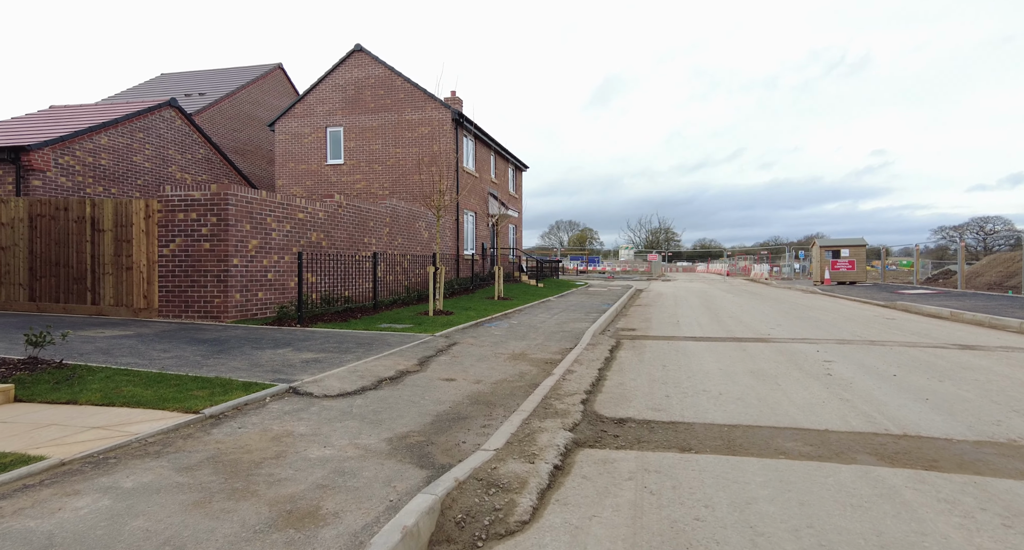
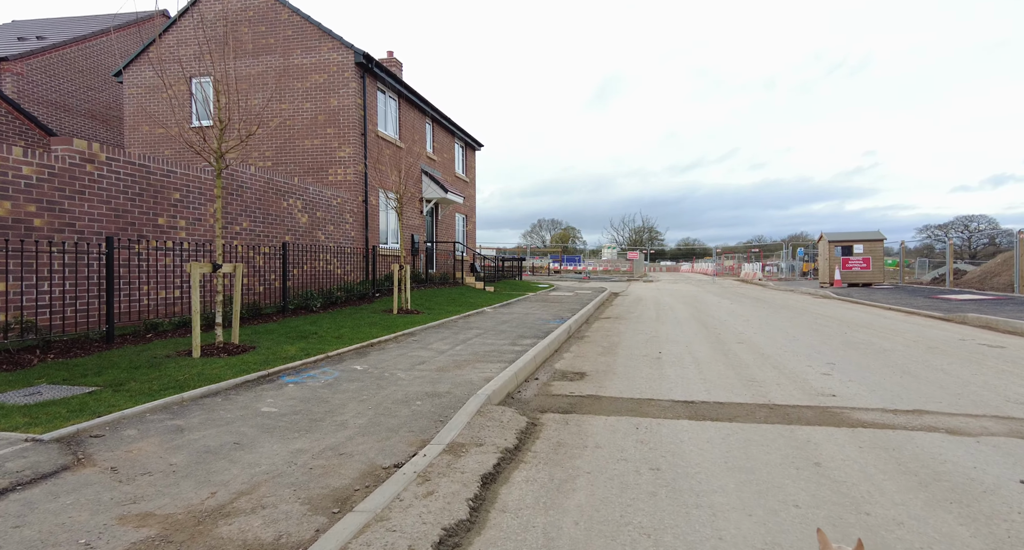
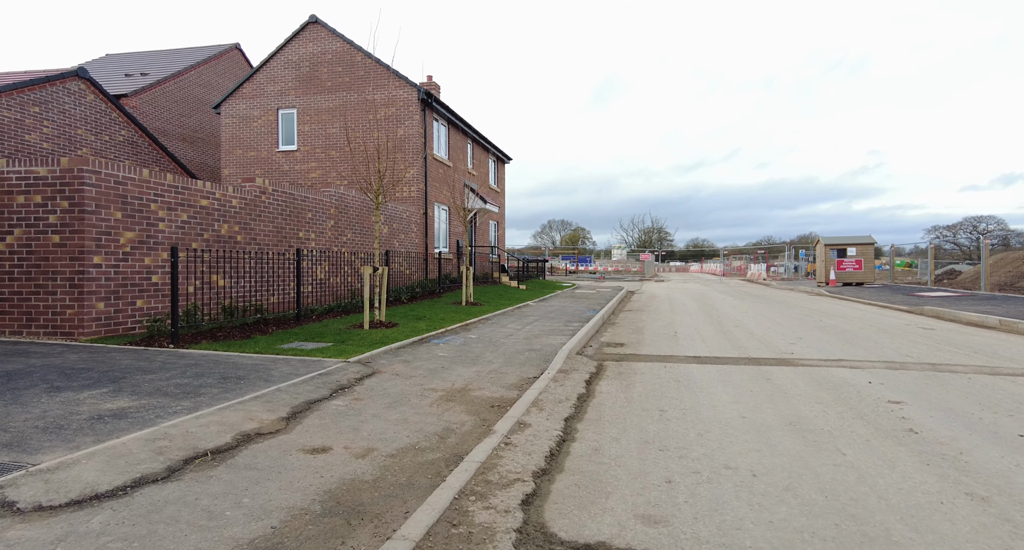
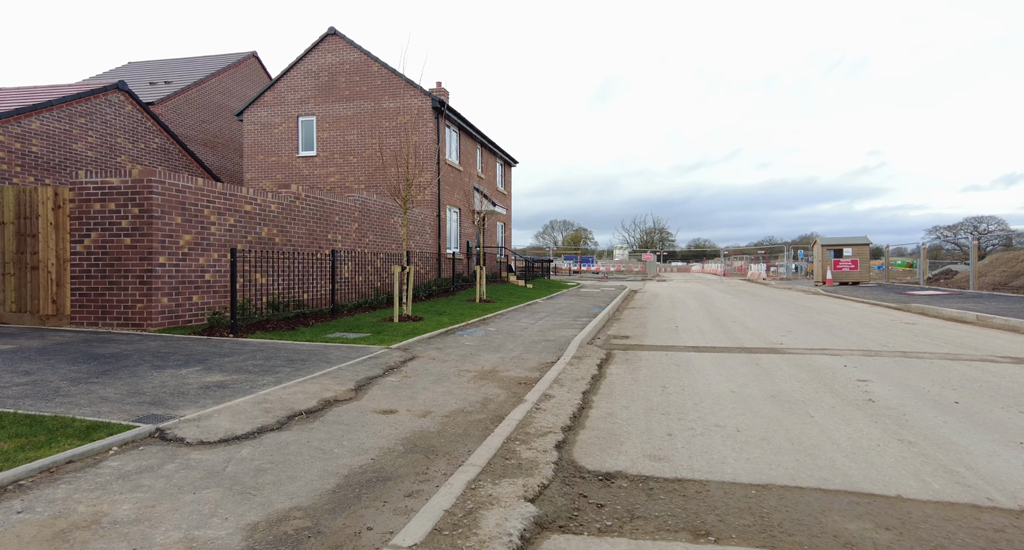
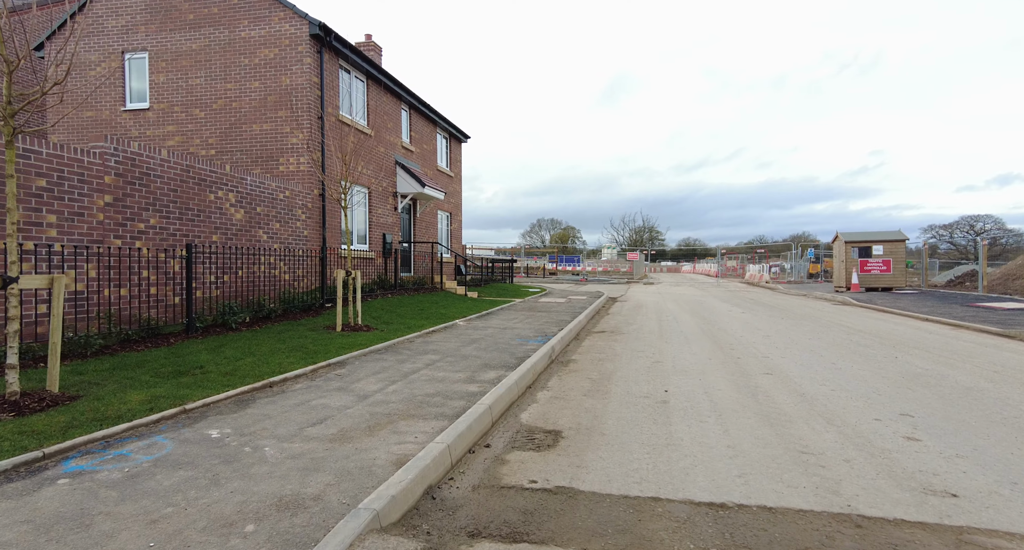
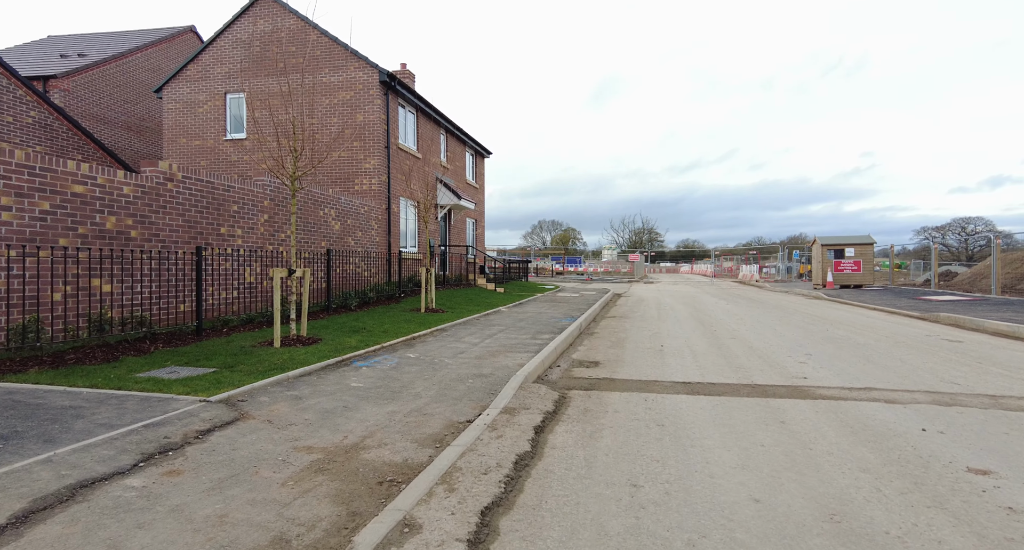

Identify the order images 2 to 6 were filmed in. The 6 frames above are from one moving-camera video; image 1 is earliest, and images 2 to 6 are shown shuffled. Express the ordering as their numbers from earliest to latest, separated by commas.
4, 3, 6, 2, 5
